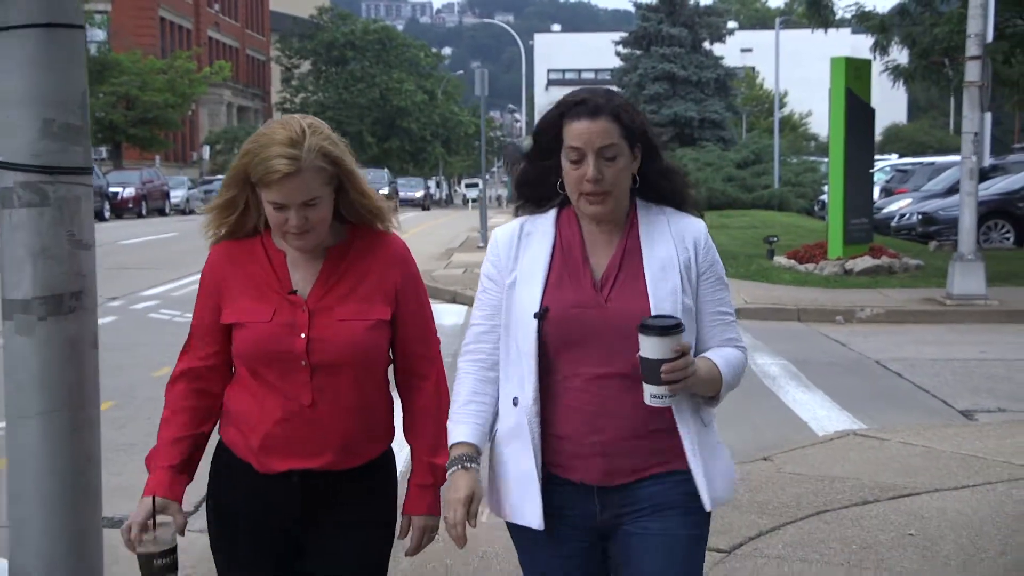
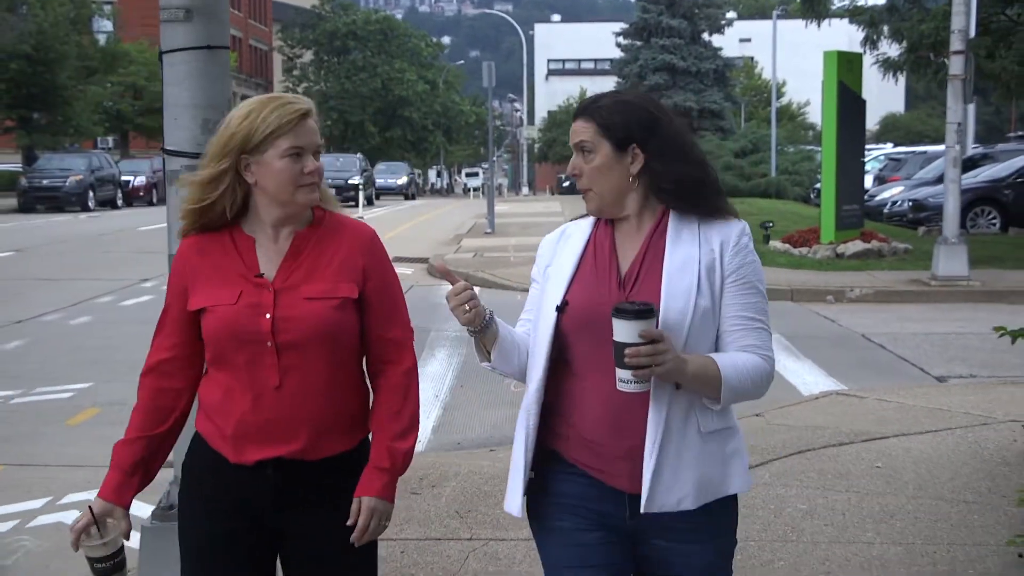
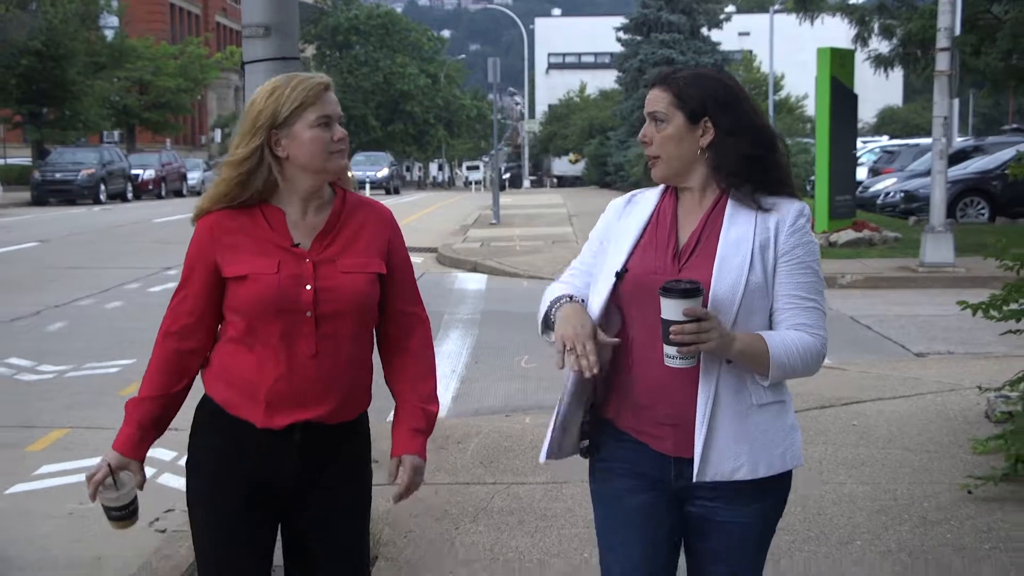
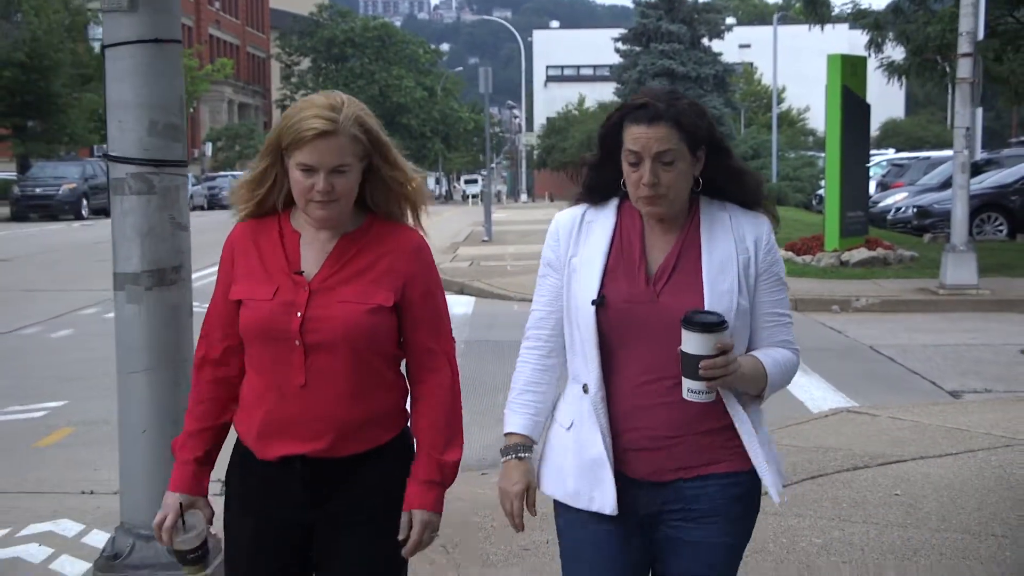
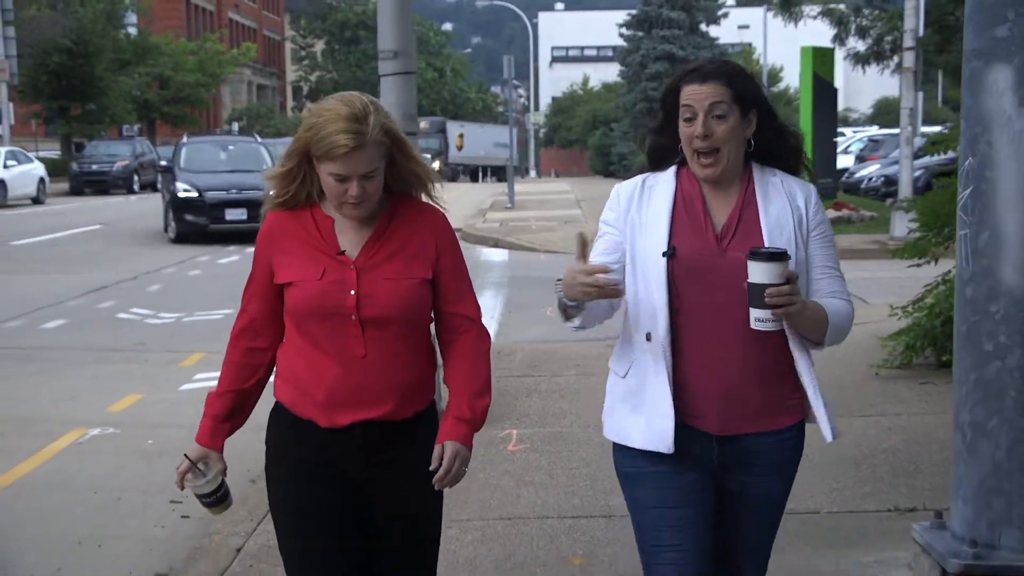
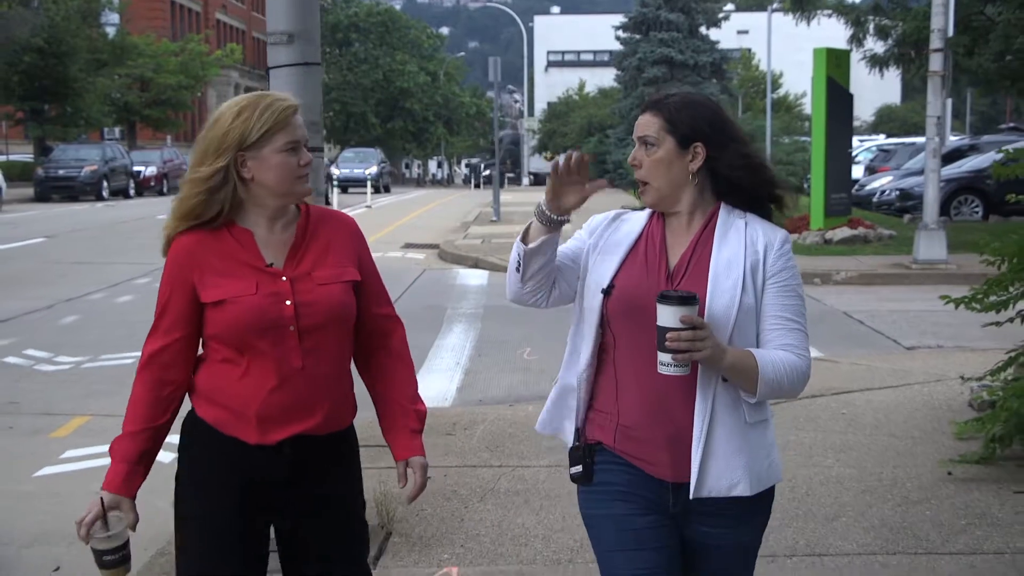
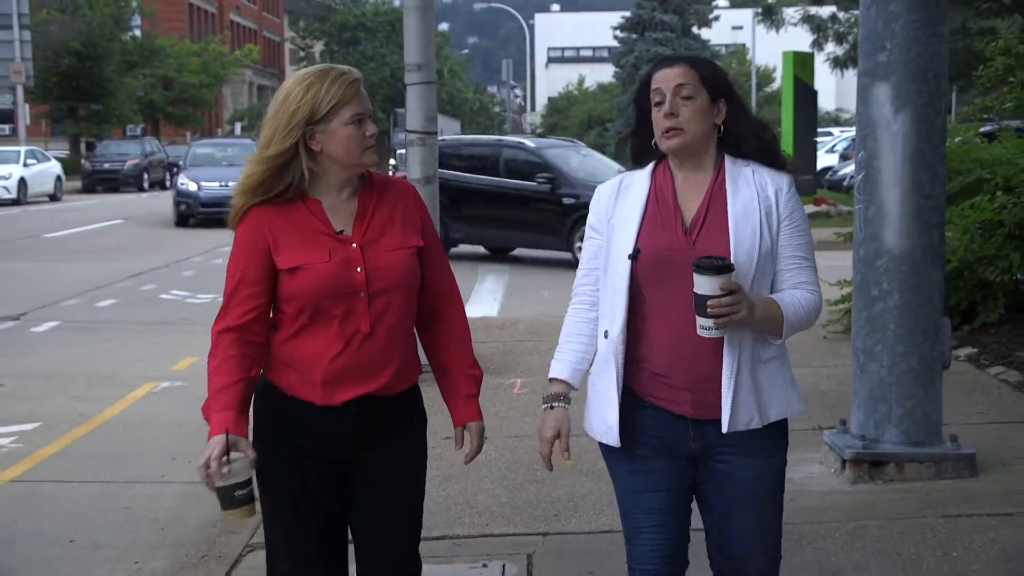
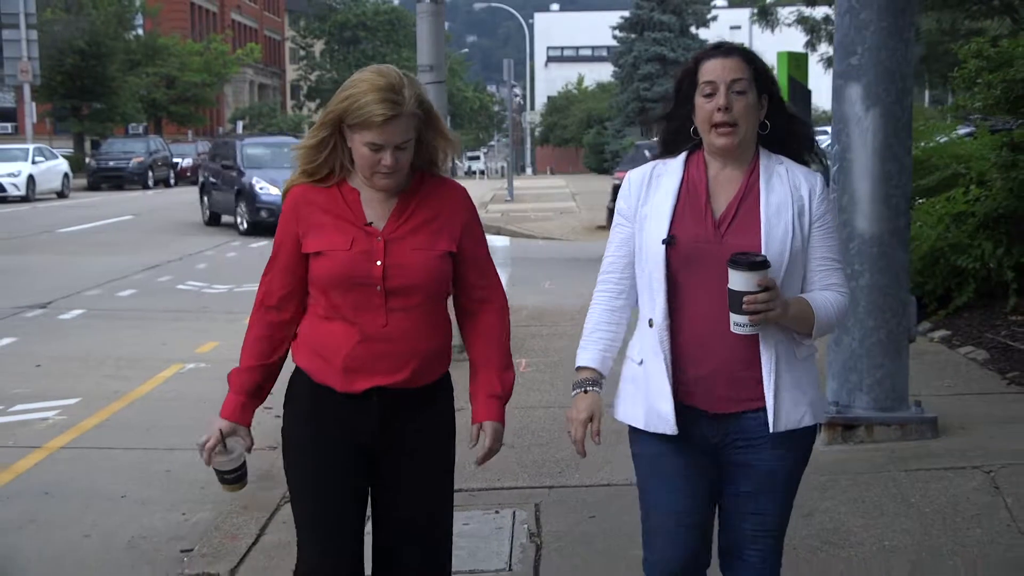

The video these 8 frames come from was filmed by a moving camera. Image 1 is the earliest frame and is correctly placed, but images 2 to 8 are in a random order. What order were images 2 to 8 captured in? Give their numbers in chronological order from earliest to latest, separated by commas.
4, 2, 3, 6, 5, 7, 8
